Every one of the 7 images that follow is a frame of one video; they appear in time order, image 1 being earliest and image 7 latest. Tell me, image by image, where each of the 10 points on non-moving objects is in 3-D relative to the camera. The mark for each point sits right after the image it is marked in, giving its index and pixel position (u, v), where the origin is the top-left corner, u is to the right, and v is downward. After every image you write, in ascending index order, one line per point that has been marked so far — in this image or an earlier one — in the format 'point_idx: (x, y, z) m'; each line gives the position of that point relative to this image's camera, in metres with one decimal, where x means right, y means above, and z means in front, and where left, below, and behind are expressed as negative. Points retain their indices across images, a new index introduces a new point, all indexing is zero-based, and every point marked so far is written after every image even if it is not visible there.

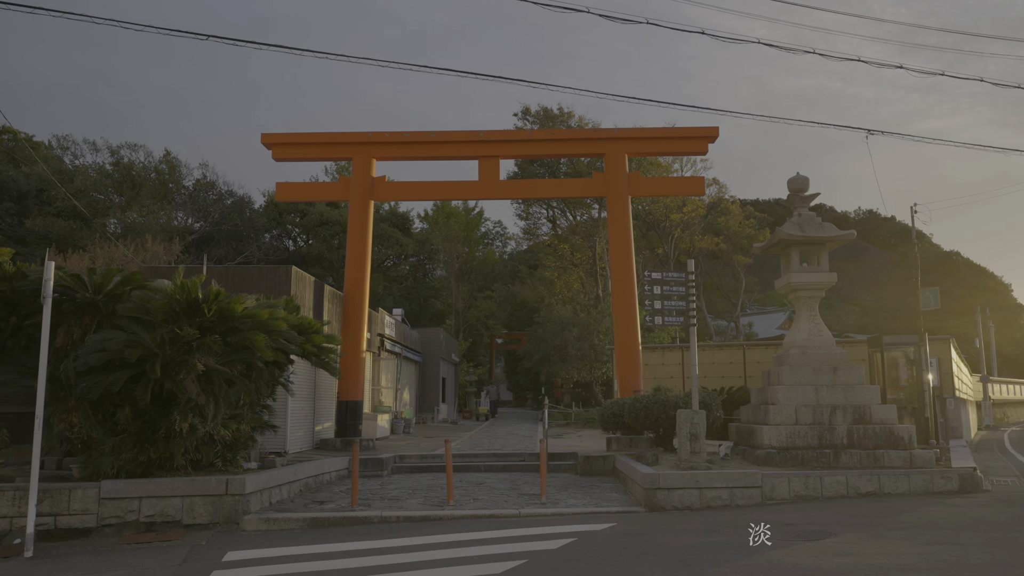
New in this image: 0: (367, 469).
0: (-3.1, -3.9, +15.2) m
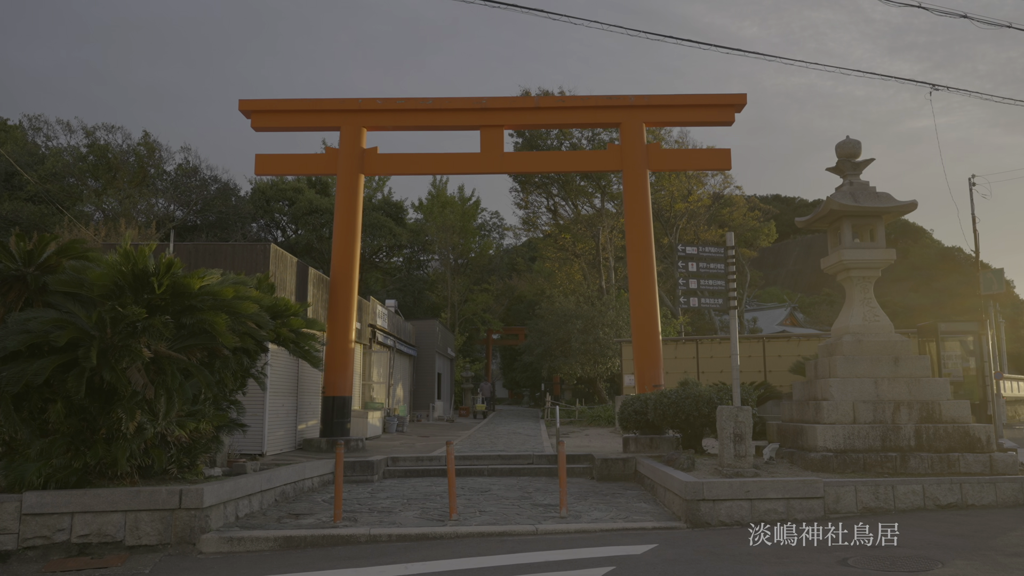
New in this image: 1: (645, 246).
0: (-3.0, -3.5, +13.4) m
1: (+3.1, +1.0, +16.1) m
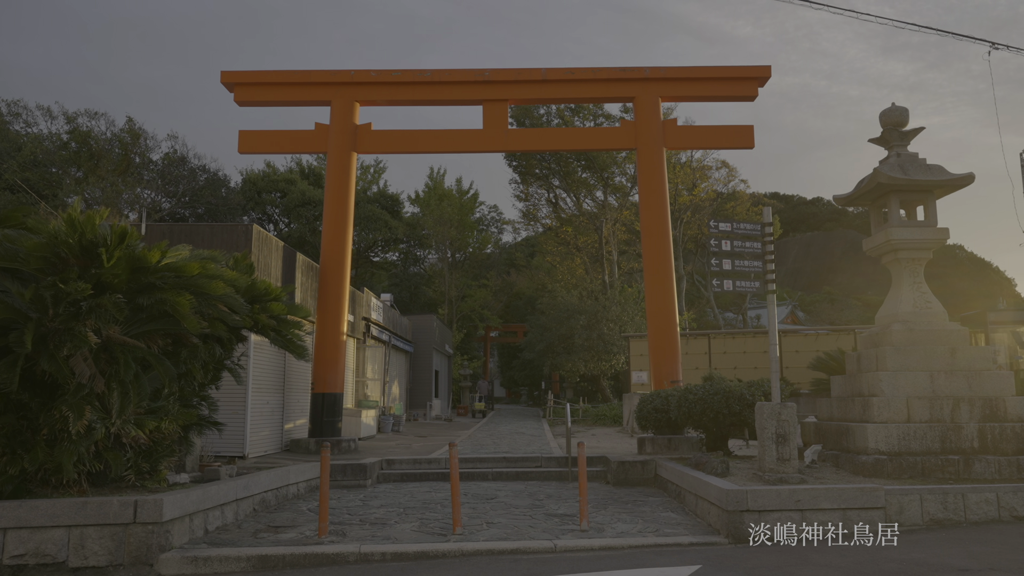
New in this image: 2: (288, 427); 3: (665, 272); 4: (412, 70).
0: (-2.8, -3.2, +12.1) m
1: (+3.2, +1.2, +14.8) m
2: (-4.7, -2.9, +14.8) m
3: (+3.2, +0.3, +14.7) m
4: (-2.1, +4.7, +15.2) m
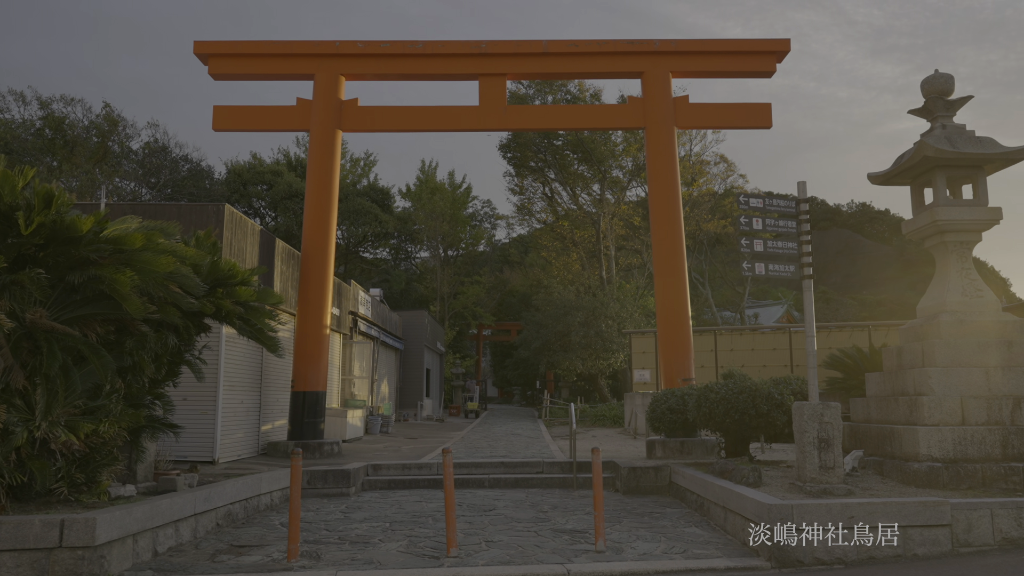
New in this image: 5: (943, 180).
0: (-2.9, -3.0, +10.9) m
1: (+3.1, +1.4, +13.7) m
2: (-4.7, -2.7, +13.6) m
3: (+3.2, +0.5, +13.6) m
4: (-2.2, +4.9, +14.0) m
5: (+5.8, +1.4, +9.4) m
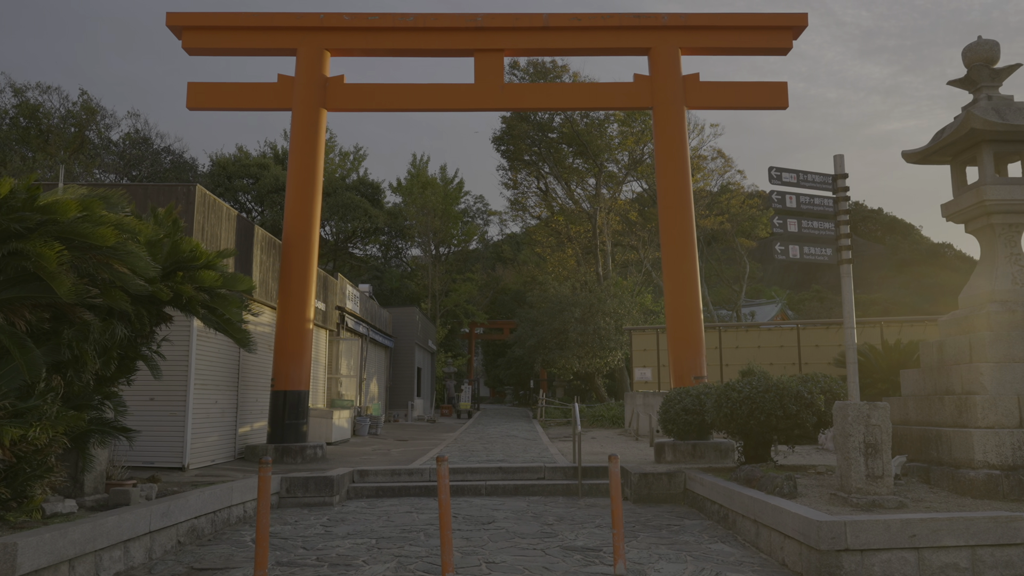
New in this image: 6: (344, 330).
0: (-2.9, -2.9, +9.9) m
1: (+3.1, +1.6, +12.8) m
2: (-4.8, -2.5, +12.6) m
3: (+3.2, +0.7, +12.7) m
4: (-2.2, +5.1, +13.0) m
5: (+5.8, +1.6, +8.5) m
6: (-4.7, -1.2, +19.8) m
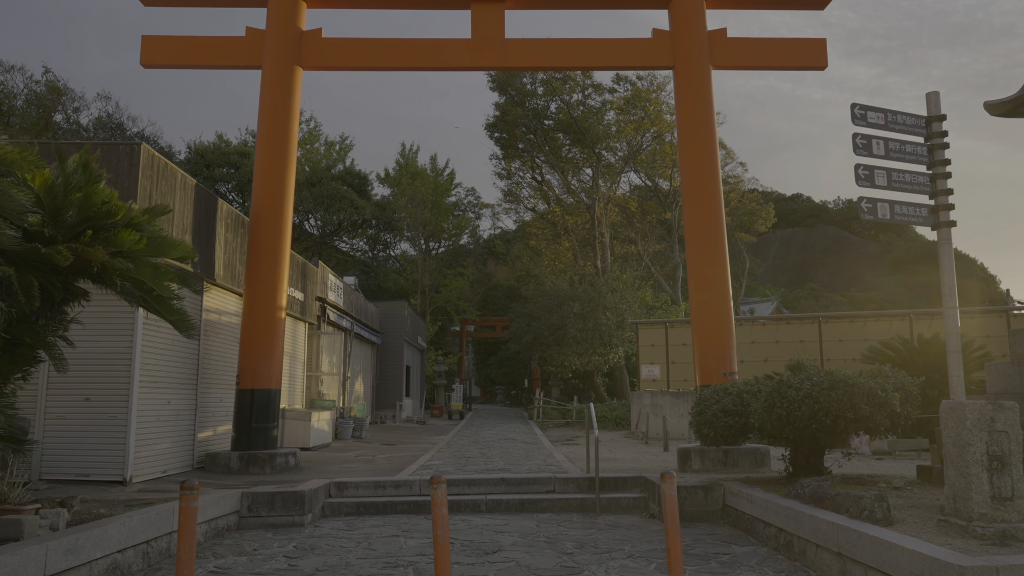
0: (-2.8, -2.6, +8.3) m
1: (+3.1, +1.8, +11.2) m
2: (-4.7, -2.3, +10.9) m
3: (+3.2, +0.9, +11.1) m
4: (-2.2, +5.3, +11.4) m
5: (+5.9, +1.8, +7.0) m
6: (-4.8, -0.9, +18.1) m
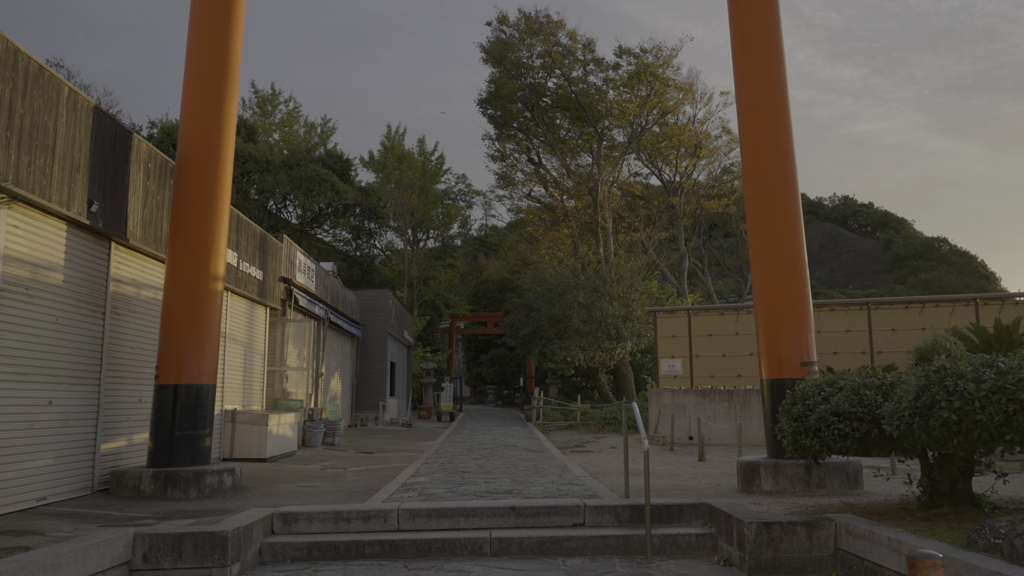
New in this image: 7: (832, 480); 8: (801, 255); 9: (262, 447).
0: (-2.6, -2.2, +5.6) m
1: (+3.3, +2.2, +8.7) m
2: (-4.6, -1.9, +8.2) m
3: (+3.3, +1.4, +8.6) m
4: (-2.1, +5.7, +8.8) m
5: (+6.0, +2.3, +4.5) m
6: (-4.8, -0.5, +15.4) m
7: (+3.4, -2.0, +7.4) m
8: (+3.5, +0.4, +8.5) m
9: (-3.9, -2.5, +11.2) m
